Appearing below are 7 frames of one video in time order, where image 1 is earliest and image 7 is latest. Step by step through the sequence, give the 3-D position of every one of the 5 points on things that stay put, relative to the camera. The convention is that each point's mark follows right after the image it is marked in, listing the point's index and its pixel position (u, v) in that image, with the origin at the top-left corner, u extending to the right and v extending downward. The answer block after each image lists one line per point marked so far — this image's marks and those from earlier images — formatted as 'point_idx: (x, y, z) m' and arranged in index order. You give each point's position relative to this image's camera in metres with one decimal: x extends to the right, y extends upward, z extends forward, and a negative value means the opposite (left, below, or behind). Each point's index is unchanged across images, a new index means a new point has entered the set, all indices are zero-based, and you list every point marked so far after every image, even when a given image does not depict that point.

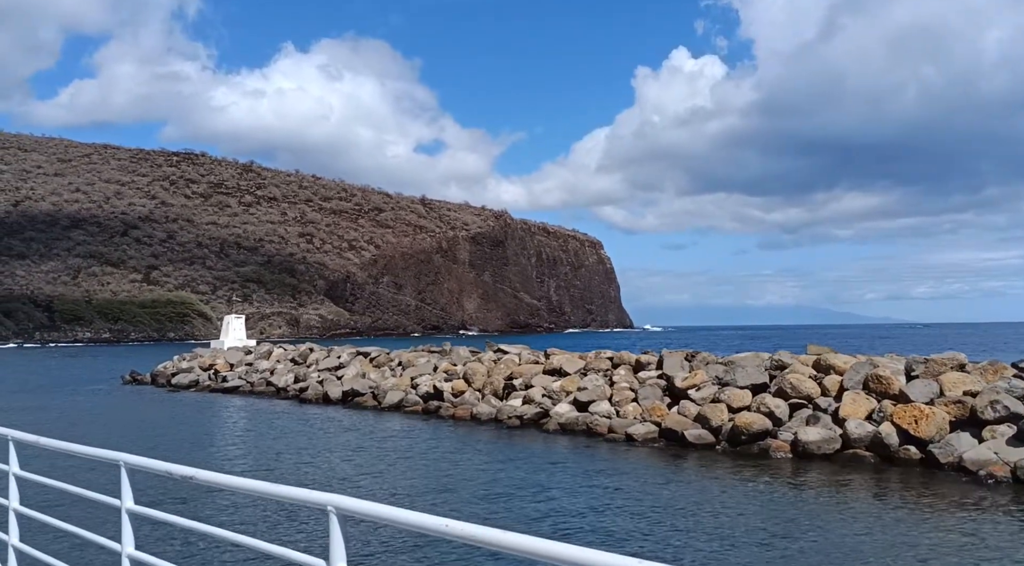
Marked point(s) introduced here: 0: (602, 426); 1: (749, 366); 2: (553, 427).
0: (+1.7, -2.7, +17.1) m
1: (+4.3, -1.5, +16.8) m
2: (+0.8, -2.8, +17.9) m
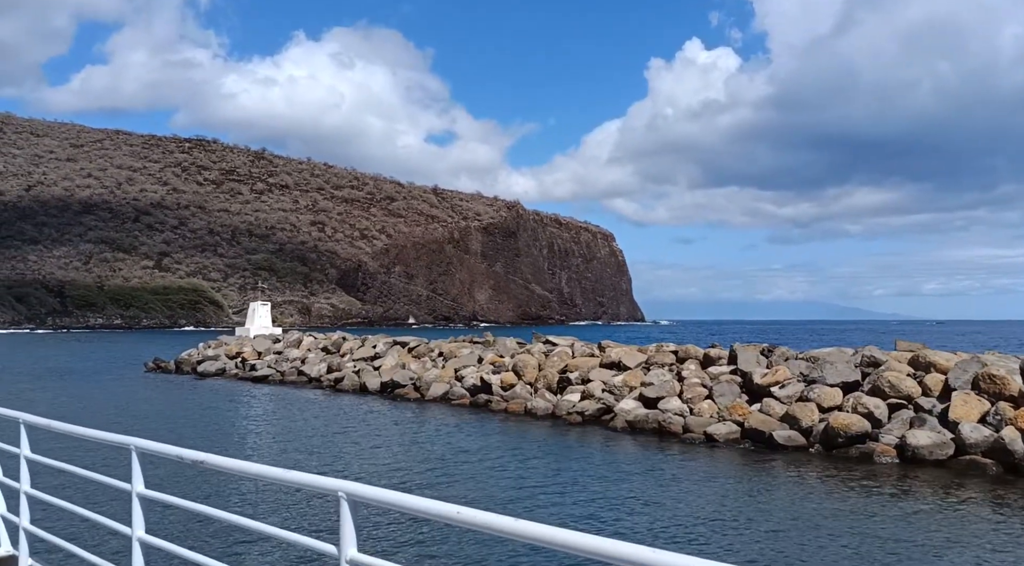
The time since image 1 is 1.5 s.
0: (+2.8, -2.4, +15.9) m
1: (+5.5, -1.3, +15.5) m
2: (+2.0, -2.6, +16.7) m
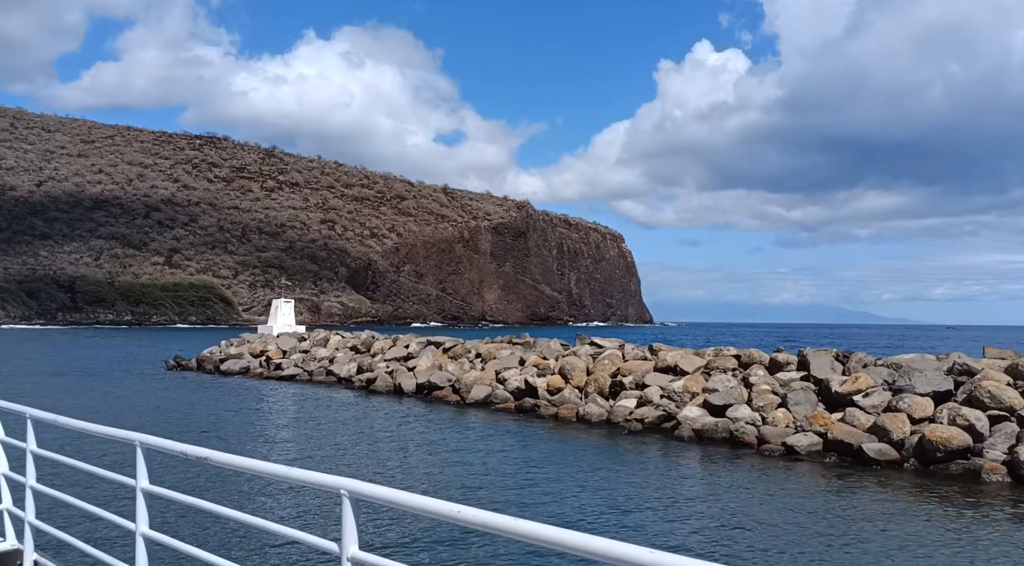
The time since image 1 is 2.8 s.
0: (+3.8, -2.4, +14.8) m
1: (+6.5, -1.4, +14.5) m
2: (+3.0, -2.6, +15.6) m
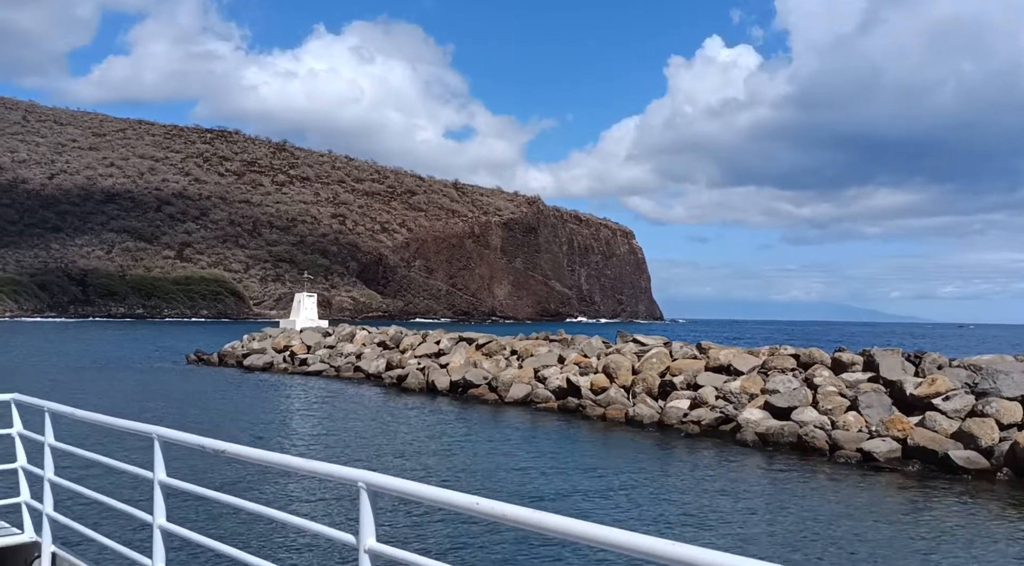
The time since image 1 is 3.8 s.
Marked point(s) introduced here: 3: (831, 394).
0: (+4.6, -2.4, +13.9) m
1: (+7.3, -1.3, +13.6) m
2: (+3.8, -2.5, +14.8) m
3: (+5.1, -1.8, +14.9) m
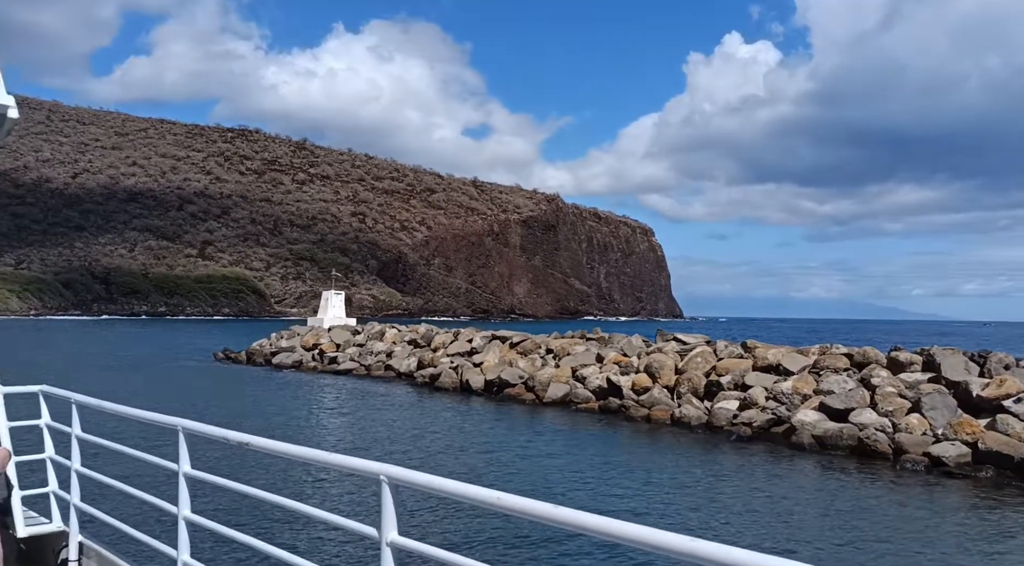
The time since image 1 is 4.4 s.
0: (+5.3, -2.3, +13.3) m
1: (+8.0, -1.3, +12.9) m
2: (+4.5, -2.4, +14.2) m
3: (+5.9, -1.8, +14.3) m
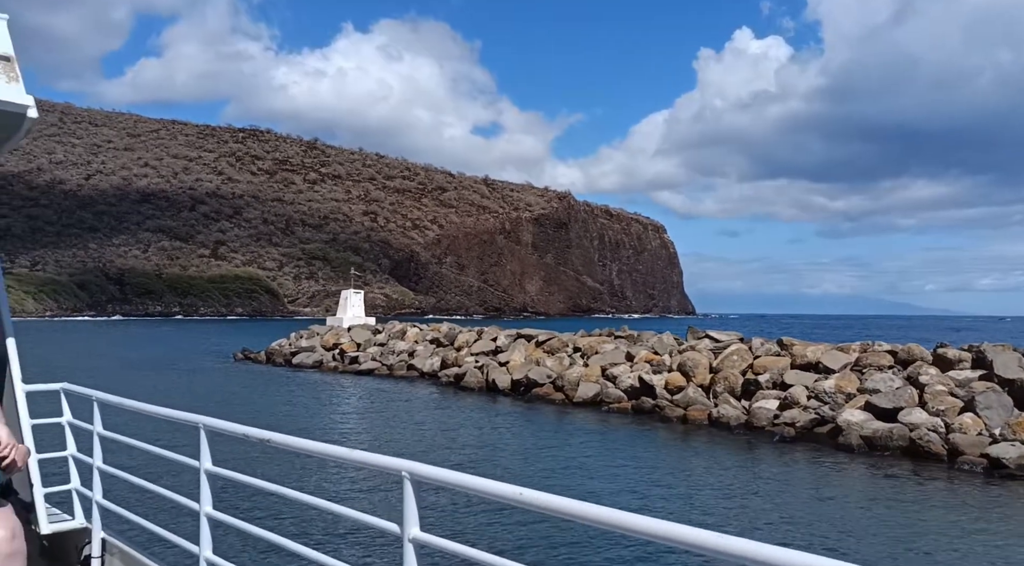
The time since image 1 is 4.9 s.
0: (+5.9, -2.2, +12.8) m
1: (+8.5, -1.2, +12.3) m
2: (+5.0, -2.4, +13.7) m
3: (+6.4, -1.7, +13.8) m
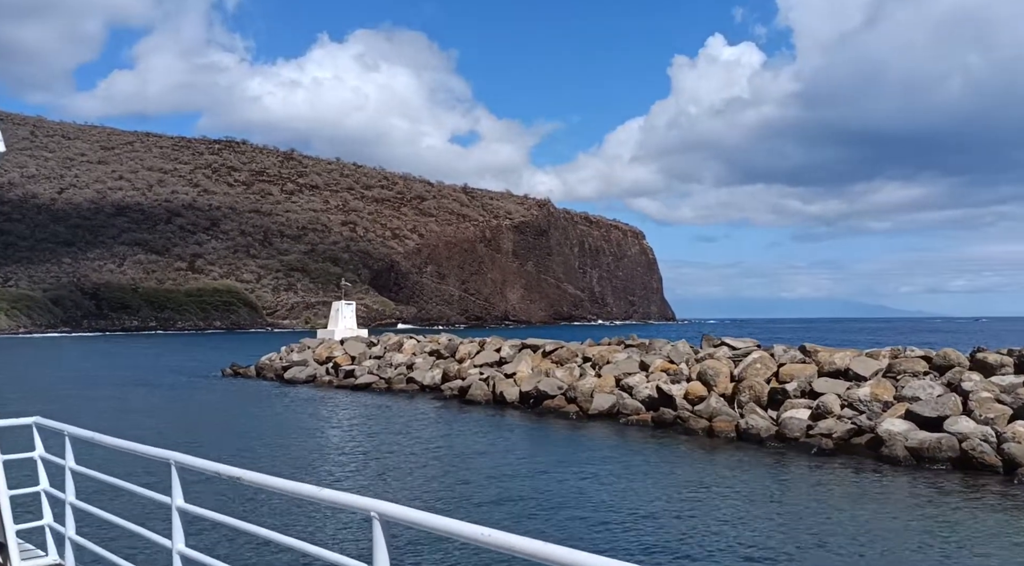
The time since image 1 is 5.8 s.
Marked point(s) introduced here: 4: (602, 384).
0: (+6.2, -2.3, +12.1) m
1: (+8.9, -1.1, +11.7) m
2: (+5.4, -2.4, +12.9) m
3: (+6.7, -1.7, +13.1) m
4: (+1.9, -2.1, +19.3) m
